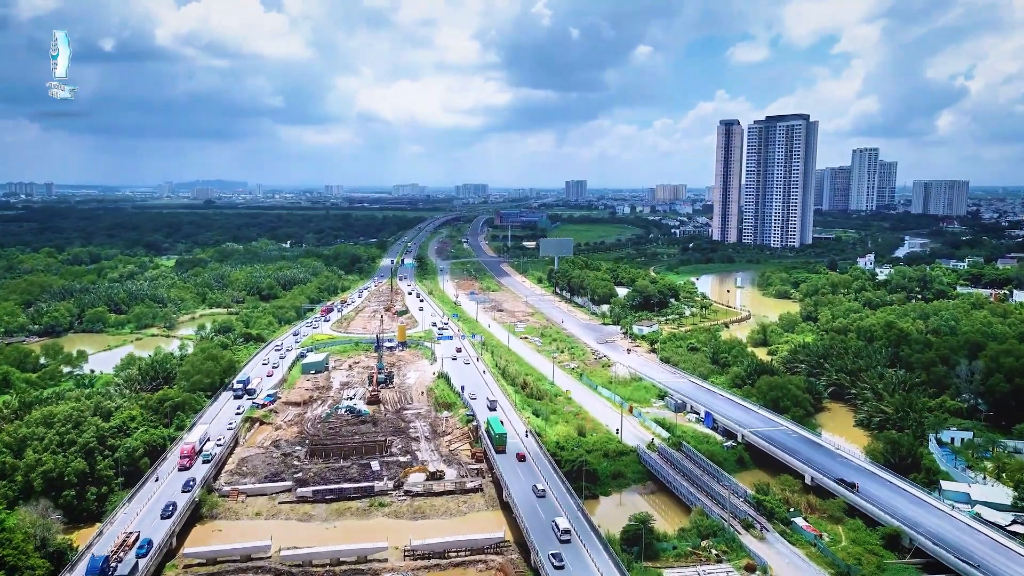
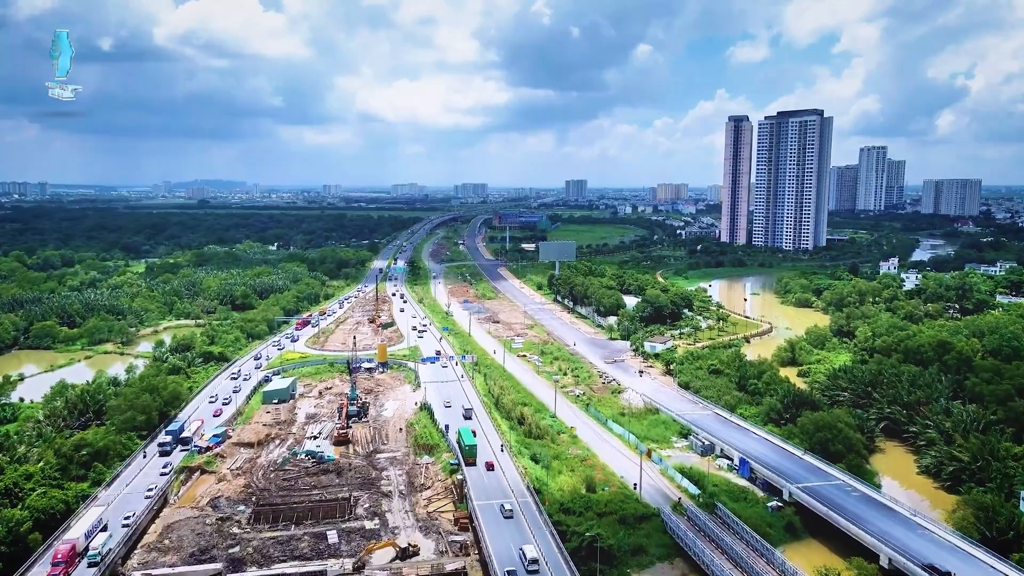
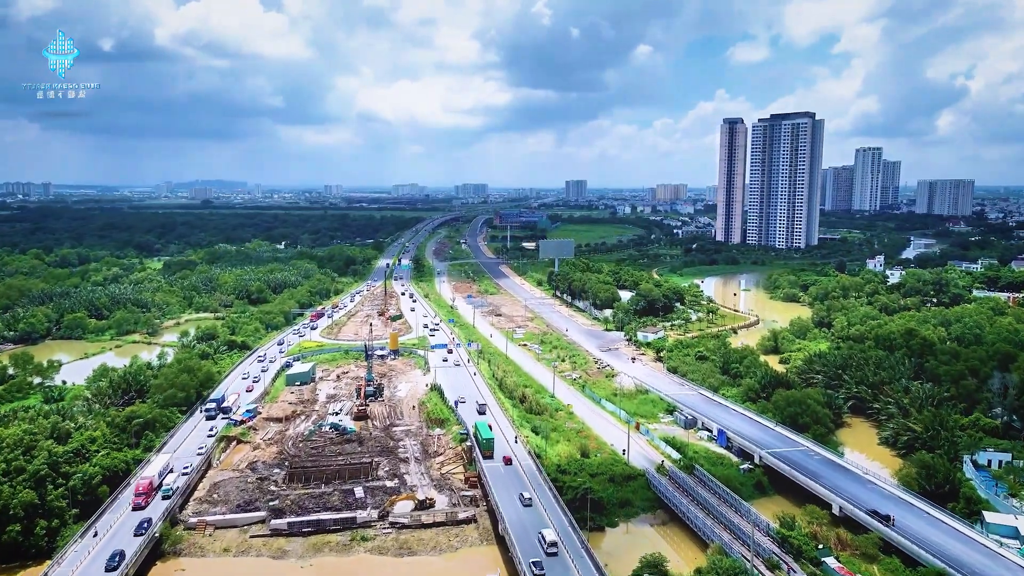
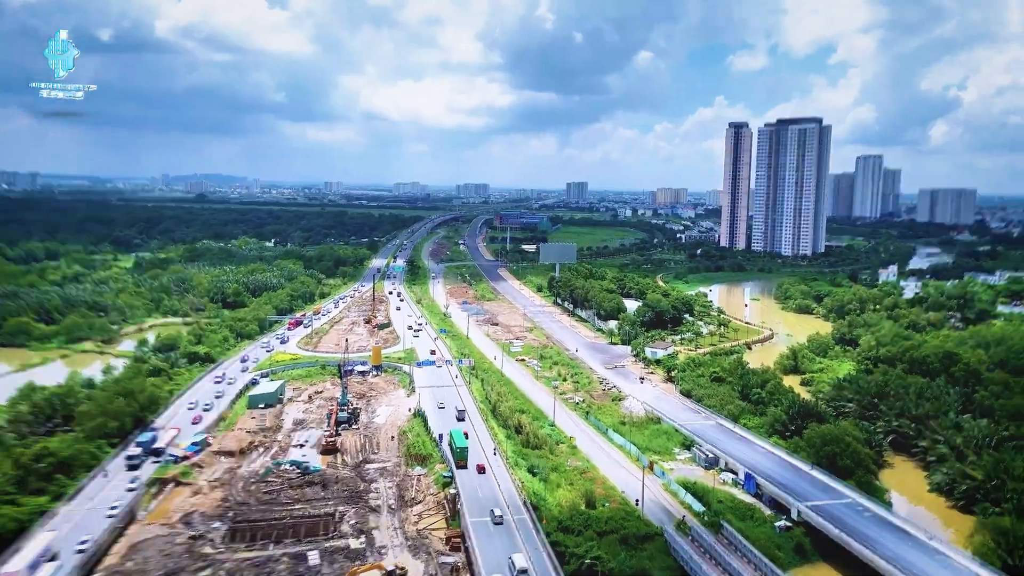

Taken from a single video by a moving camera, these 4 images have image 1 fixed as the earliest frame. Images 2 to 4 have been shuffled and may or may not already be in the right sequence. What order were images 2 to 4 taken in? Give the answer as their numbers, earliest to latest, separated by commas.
3, 2, 4
